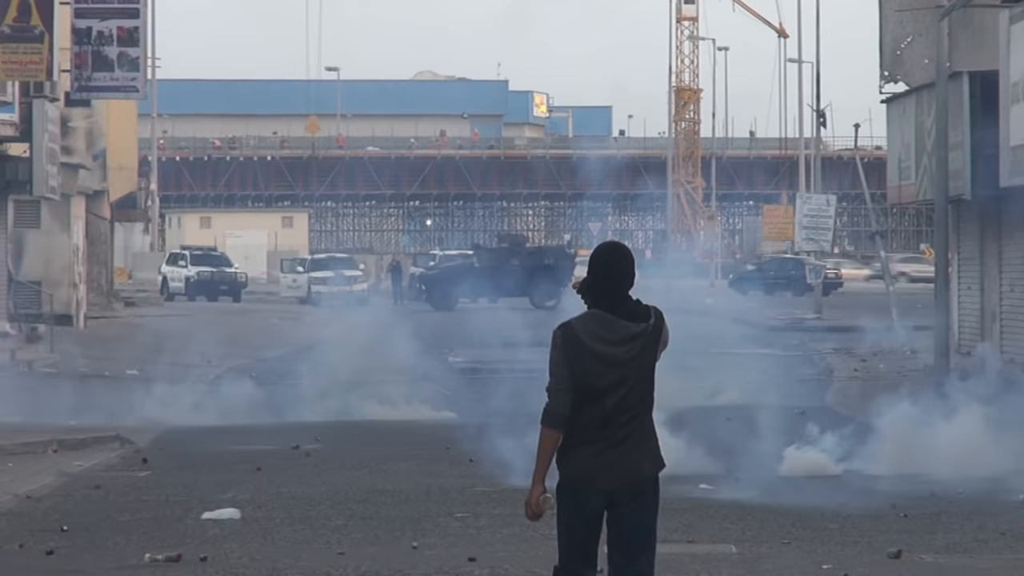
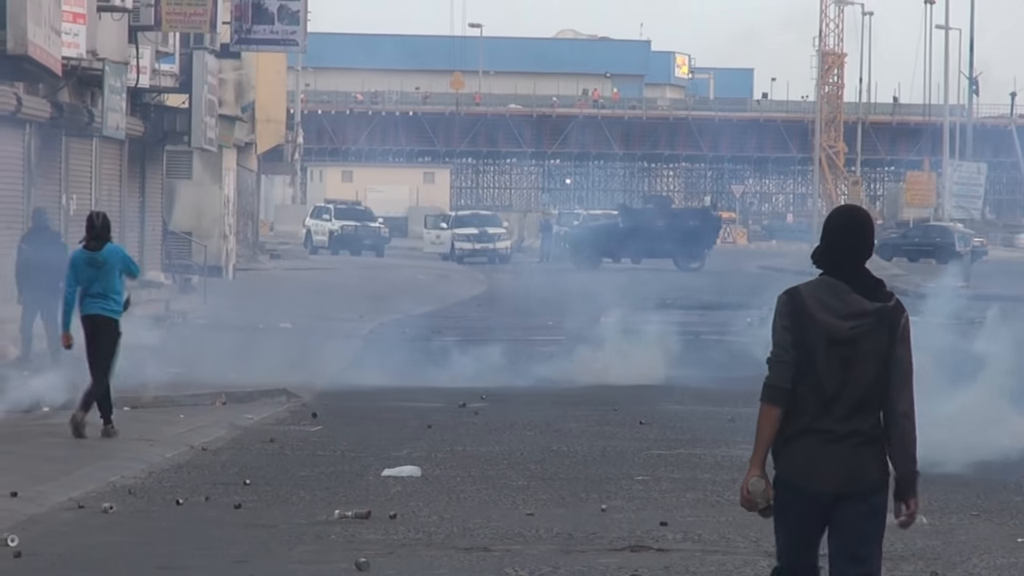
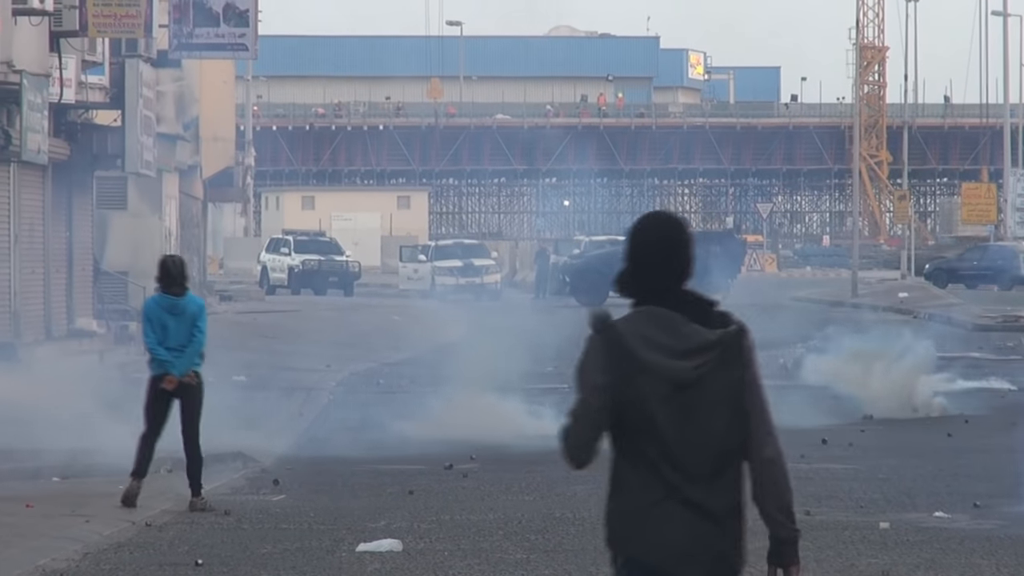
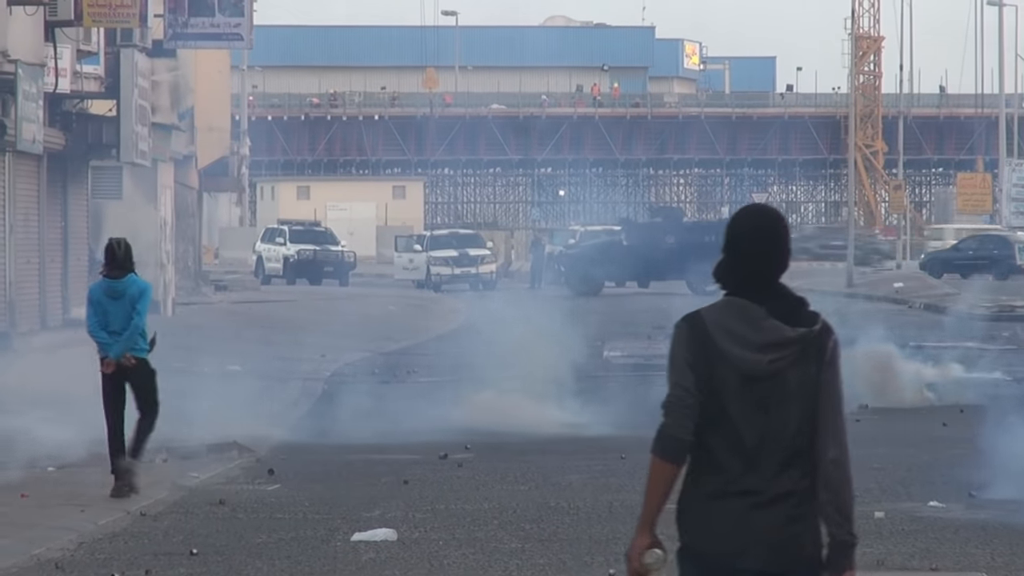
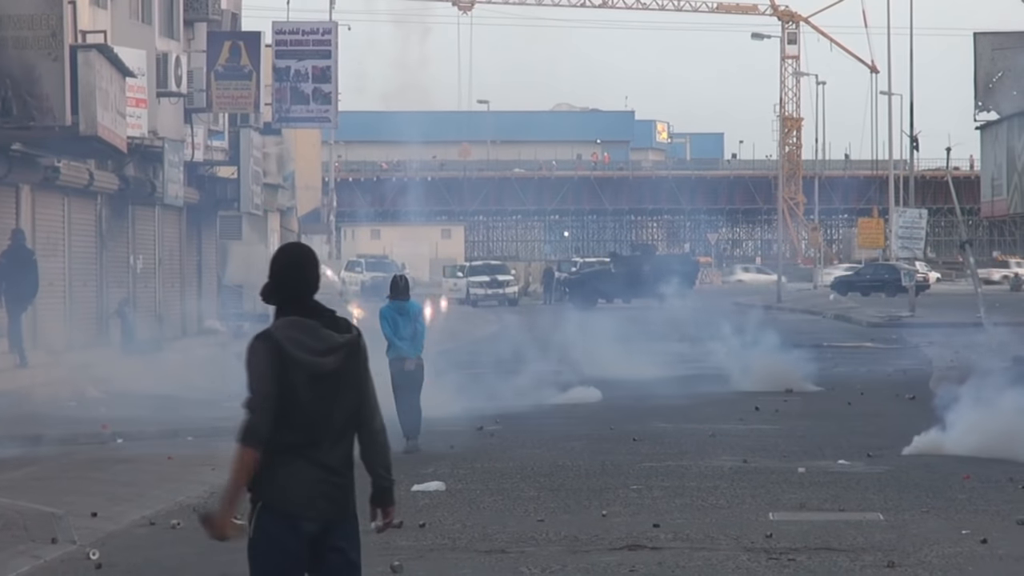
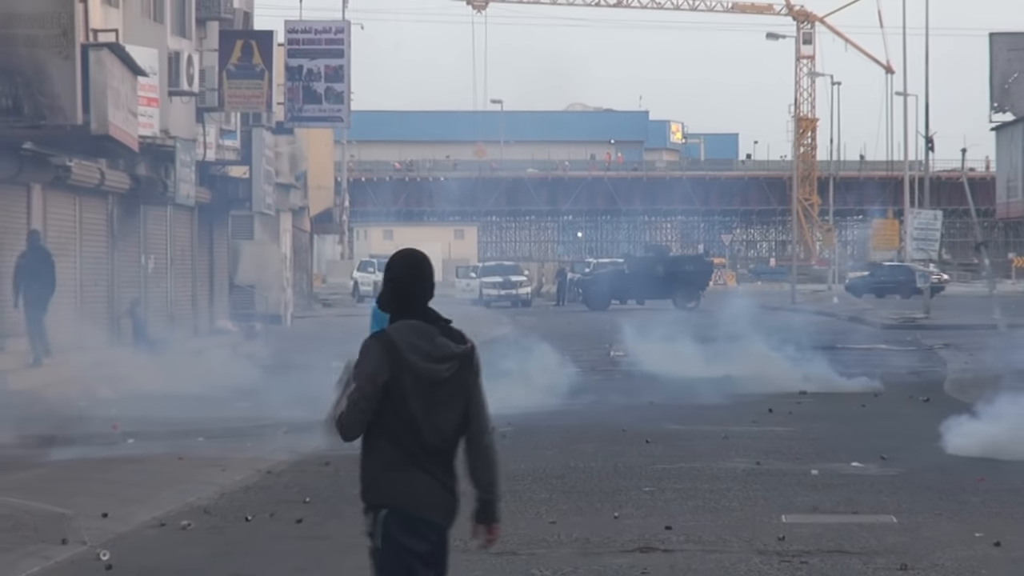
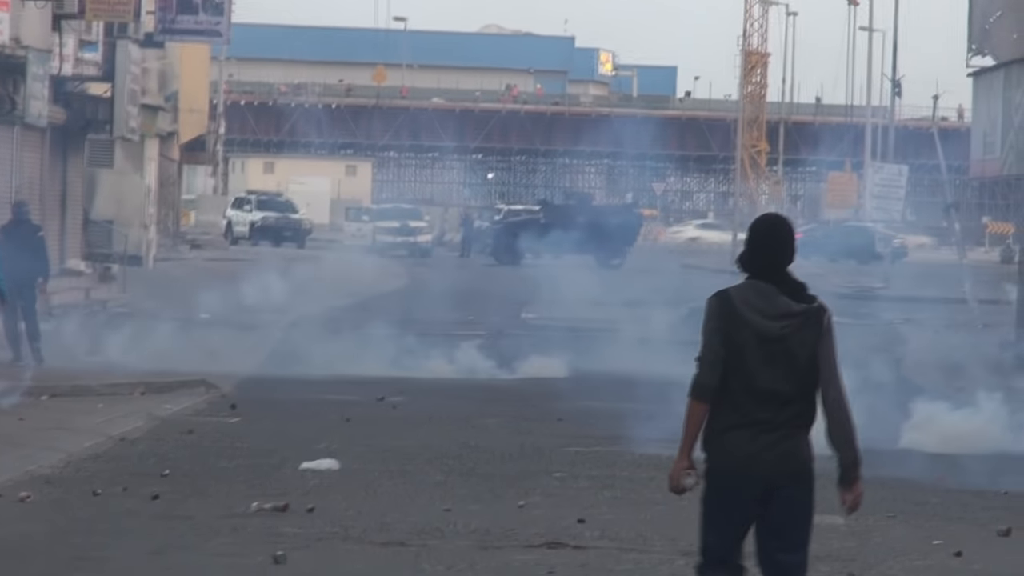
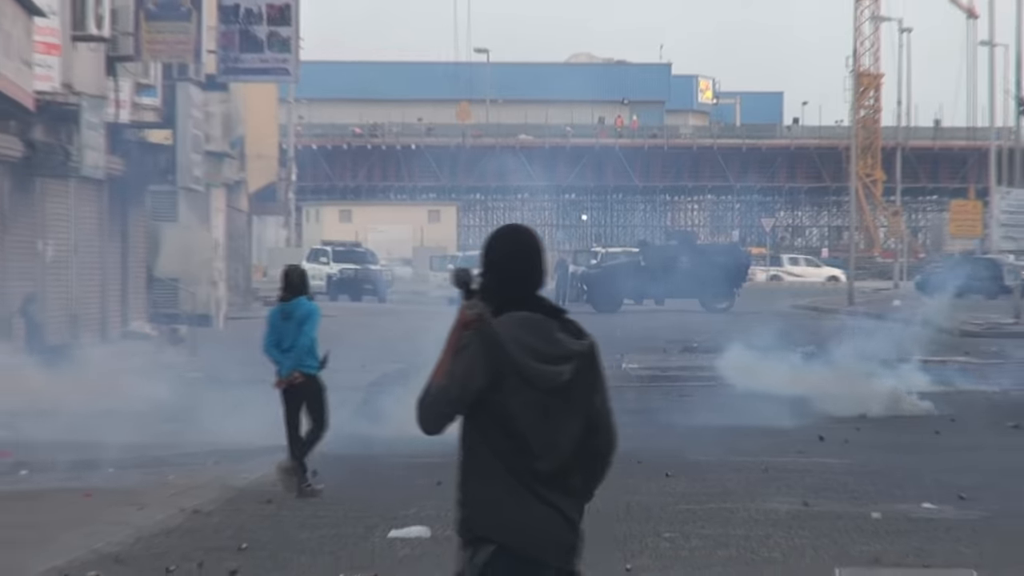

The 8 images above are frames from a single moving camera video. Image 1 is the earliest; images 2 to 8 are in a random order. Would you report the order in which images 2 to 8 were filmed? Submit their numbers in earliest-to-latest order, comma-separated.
7, 2, 4, 3, 8, 6, 5
